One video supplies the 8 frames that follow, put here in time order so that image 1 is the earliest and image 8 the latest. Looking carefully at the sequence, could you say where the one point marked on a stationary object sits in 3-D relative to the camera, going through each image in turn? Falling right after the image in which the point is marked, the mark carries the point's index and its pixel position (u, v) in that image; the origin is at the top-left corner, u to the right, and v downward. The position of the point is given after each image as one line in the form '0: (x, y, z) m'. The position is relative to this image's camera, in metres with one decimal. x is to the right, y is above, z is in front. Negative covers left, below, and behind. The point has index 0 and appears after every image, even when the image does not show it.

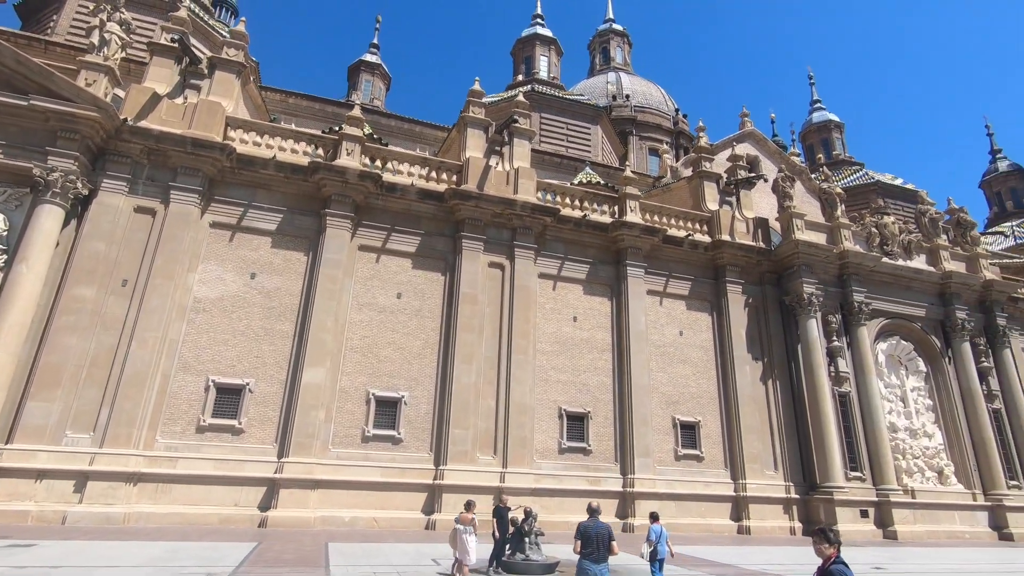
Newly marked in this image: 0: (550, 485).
0: (+1.3, -6.7, +18.9) m
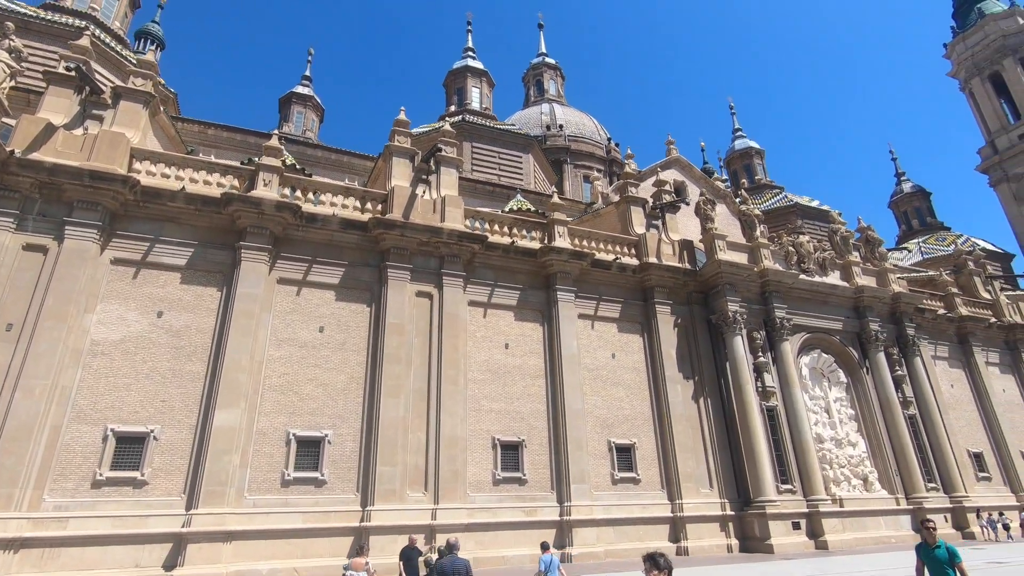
0: (-0.9, -7.7, +18.3) m
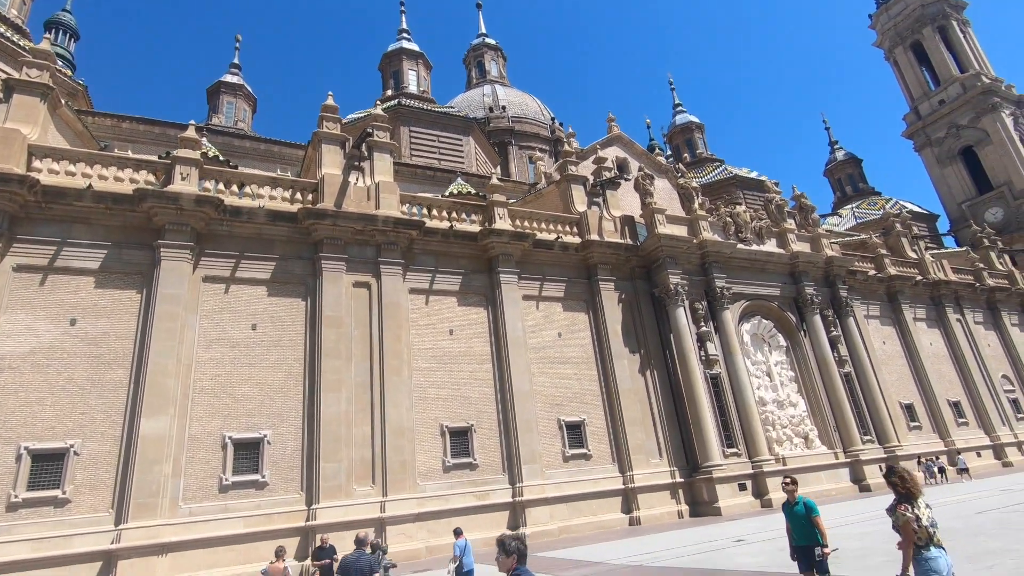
0: (-2.5, -7.2, +18.1) m
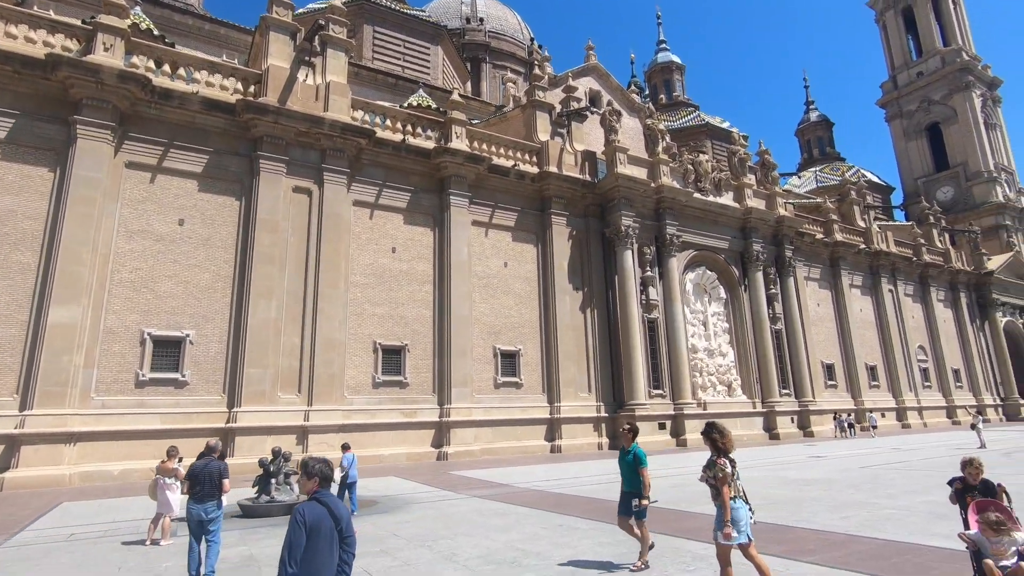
0: (-5.0, -4.4, +18.3) m
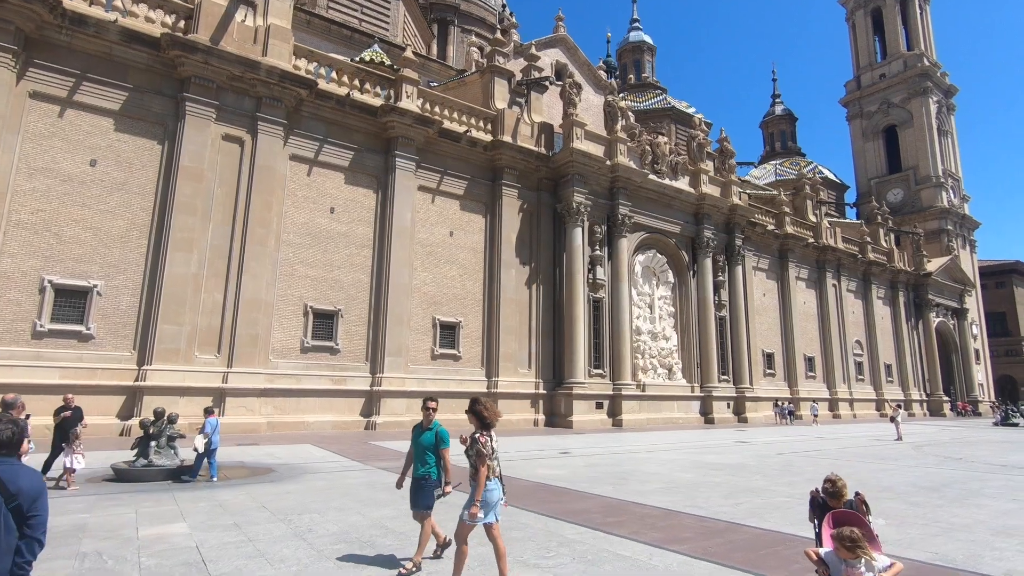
0: (-7.2, -3.1, +17.5) m
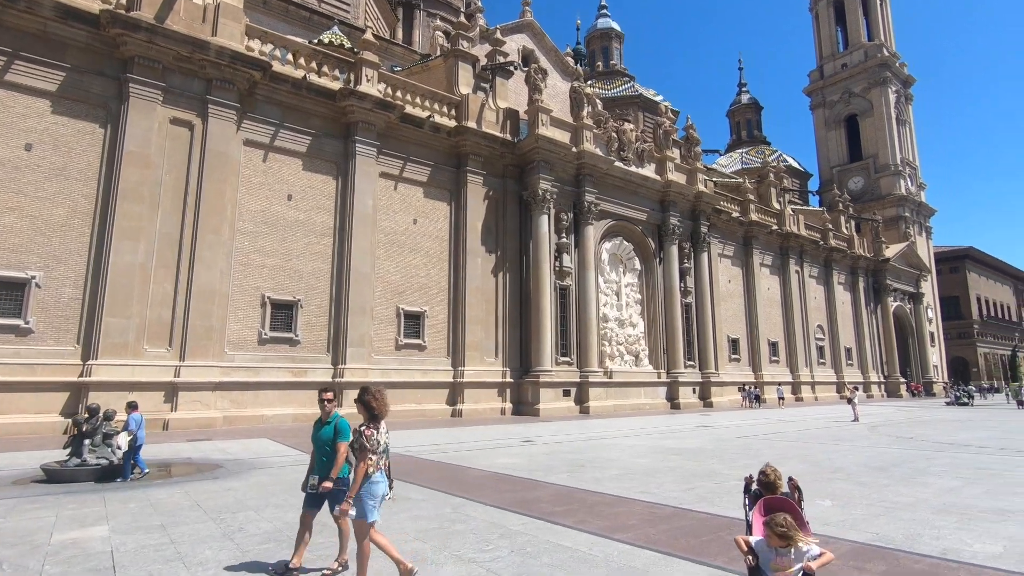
0: (-8.3, -2.8, +17.0) m
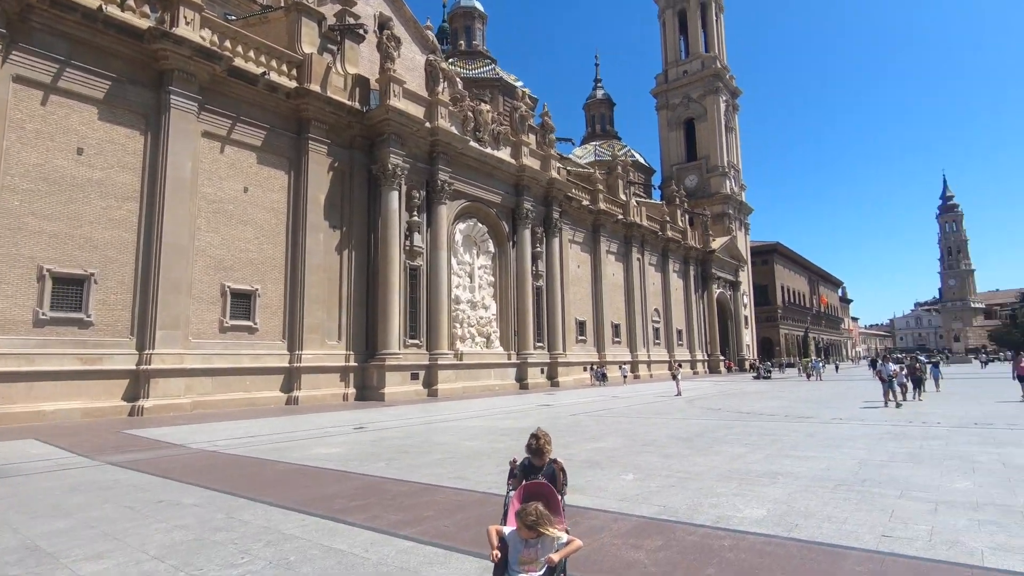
0: (-12.8, -2.0, +14.0) m
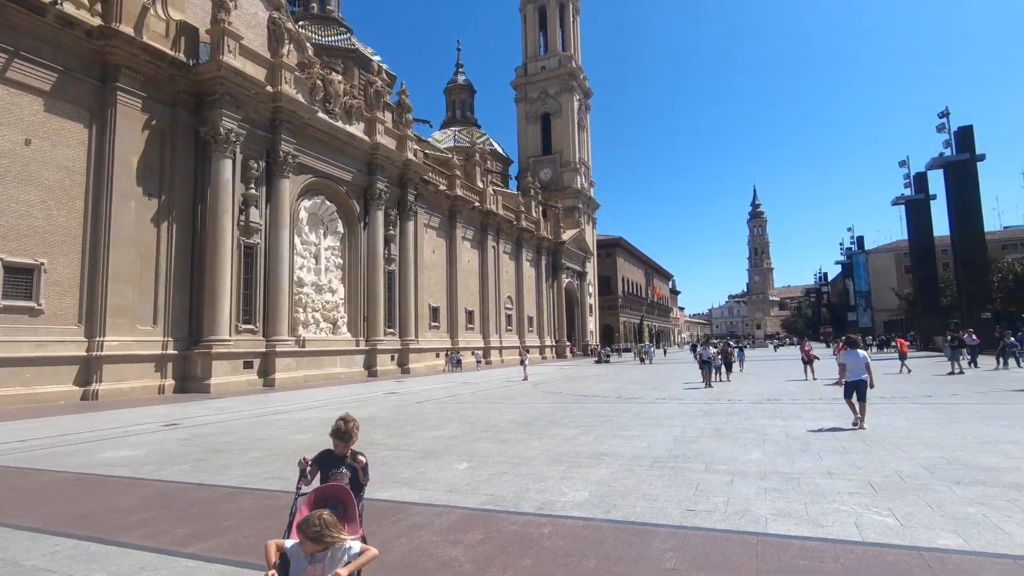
0: (-16.1, -1.3, +10.0) m
